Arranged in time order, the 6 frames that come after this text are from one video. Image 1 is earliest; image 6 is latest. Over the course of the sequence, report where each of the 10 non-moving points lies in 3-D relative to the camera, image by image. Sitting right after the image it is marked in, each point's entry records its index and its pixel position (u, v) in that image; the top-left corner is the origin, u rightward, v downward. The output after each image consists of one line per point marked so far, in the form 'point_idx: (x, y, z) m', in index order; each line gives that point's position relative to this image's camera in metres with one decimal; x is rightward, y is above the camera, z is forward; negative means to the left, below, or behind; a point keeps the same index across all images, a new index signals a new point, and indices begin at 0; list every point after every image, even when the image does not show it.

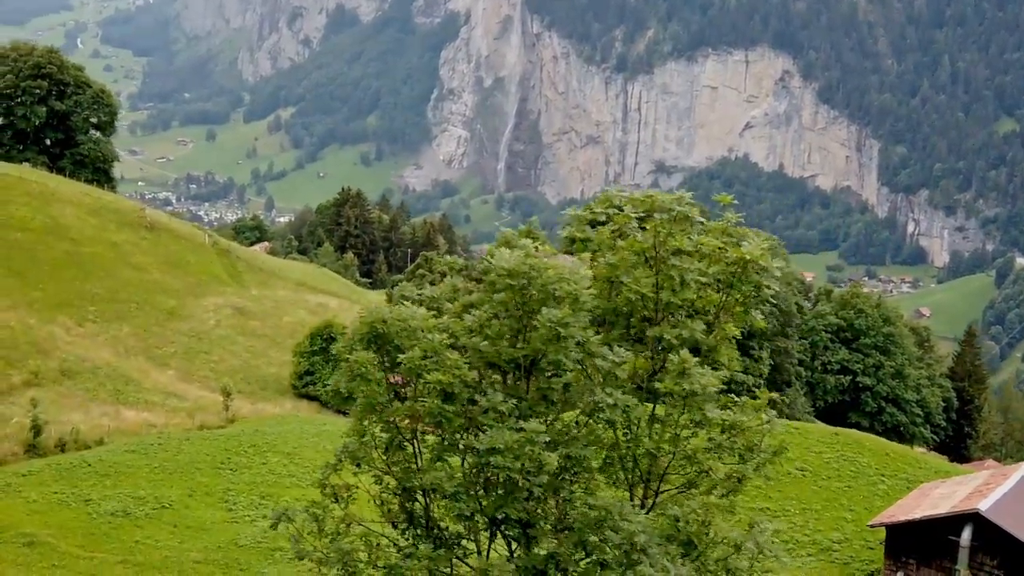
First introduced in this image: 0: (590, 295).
0: (+1.1, -0.1, +14.0) m
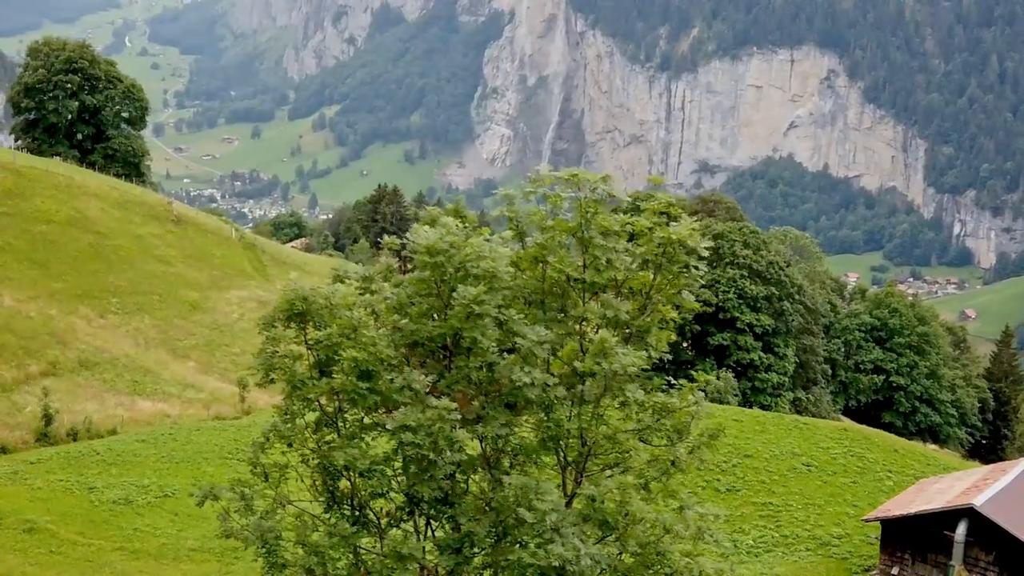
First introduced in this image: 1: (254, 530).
0: (0.0, +0.2, +13.9) m
1: (-3.8, -3.6, +13.9) m
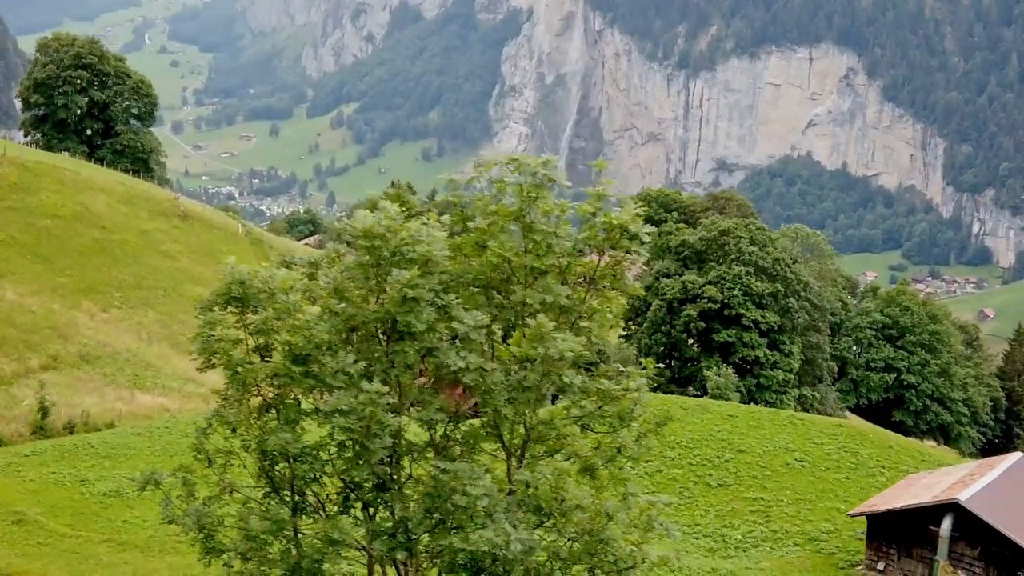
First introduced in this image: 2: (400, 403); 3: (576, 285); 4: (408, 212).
0: (-0.9, +0.4, +13.8) m
1: (-4.7, -3.4, +13.9) m
2: (-1.8, -1.7, +13.7) m
3: (+1.0, 0.0, +14.8) m
4: (-1.5, +1.1, +14.0) m
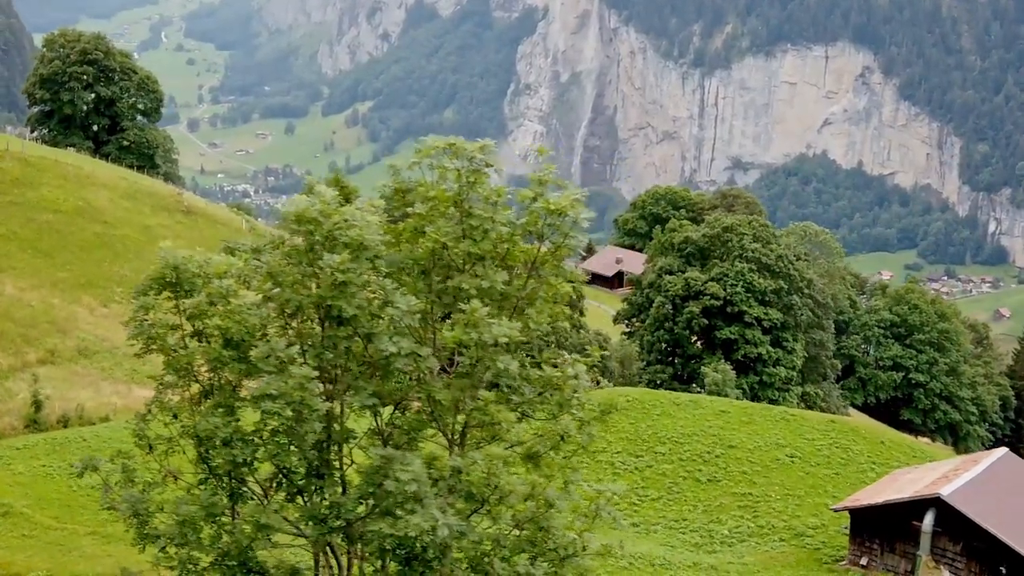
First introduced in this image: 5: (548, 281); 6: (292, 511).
0: (-1.9, +0.6, +13.7) m
1: (-5.7, -3.2, +13.8) m
2: (-2.7, -1.4, +13.6) m
3: (+0.1, +0.2, +14.7) m
4: (-2.4, +1.3, +13.9) m
5: (+0.6, +0.1, +14.8) m
6: (-3.2, -3.2, +13.5) m
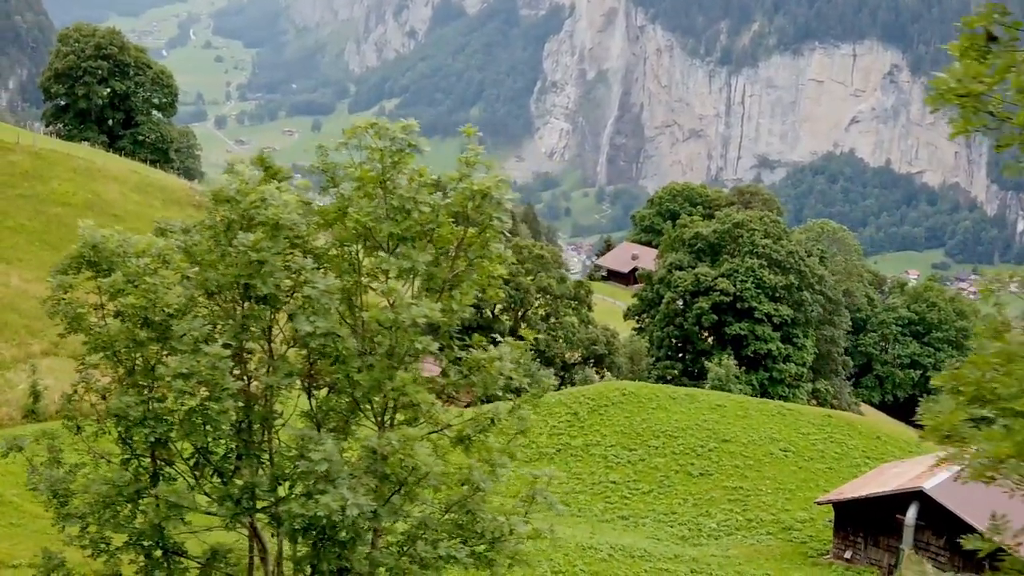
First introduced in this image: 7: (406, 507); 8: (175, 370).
0: (-3.0, +0.9, +13.6) m
1: (-6.9, -2.8, +13.8) m
2: (-3.9, -1.1, +13.6) m
3: (-1.1, +0.5, +14.6) m
4: (-3.6, +1.6, +13.8) m
5: (-0.5, +0.4, +14.7) m
6: (-4.3, -2.9, +13.5) m
7: (-1.5, -3.1, +13.5) m
8: (-4.5, -1.1, +12.6) m
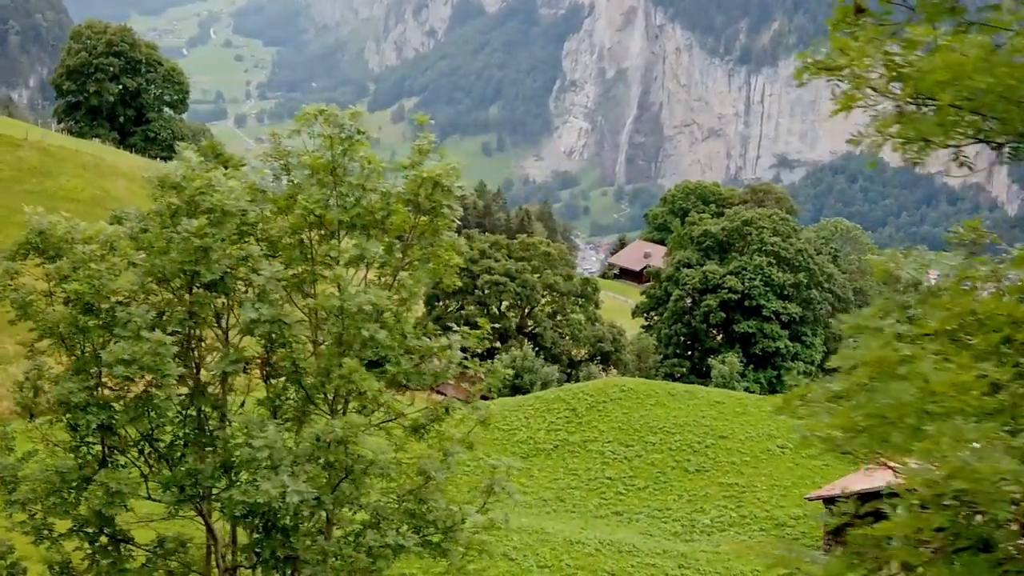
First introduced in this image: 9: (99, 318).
0: (-3.8, +1.1, +13.5) m
1: (-7.6, -2.6, +13.8) m
2: (-4.6, -1.0, +13.5) m
3: (-1.8, +0.7, +14.5) m
4: (-4.3, +1.8, +13.8) m
5: (-1.3, +0.6, +14.6) m
6: (-5.1, -2.7, +13.4) m
7: (-2.3, -3.0, +13.4) m
8: (-5.3, -0.9, +12.5) m
9: (-5.8, -0.4, +13.4) m
